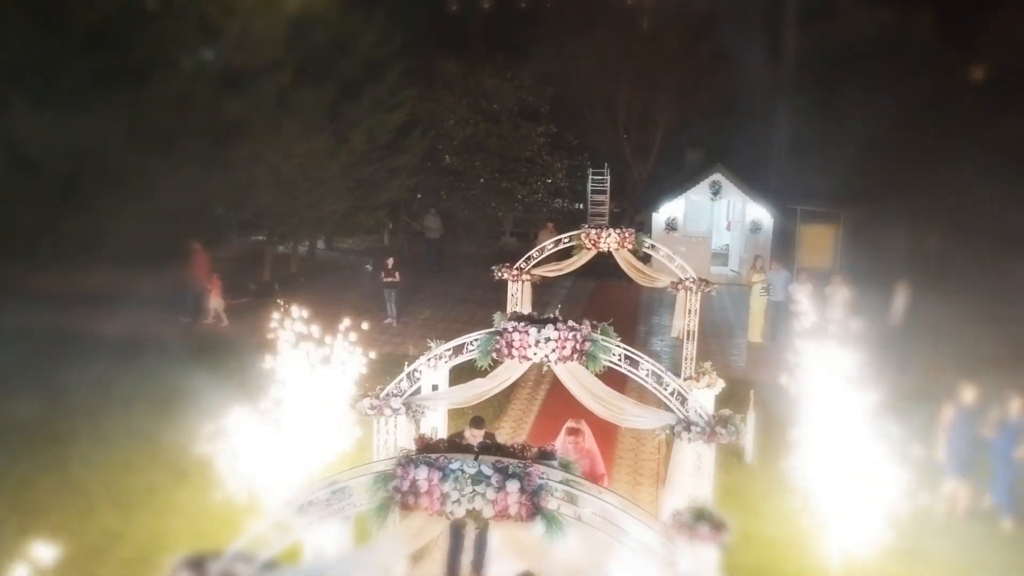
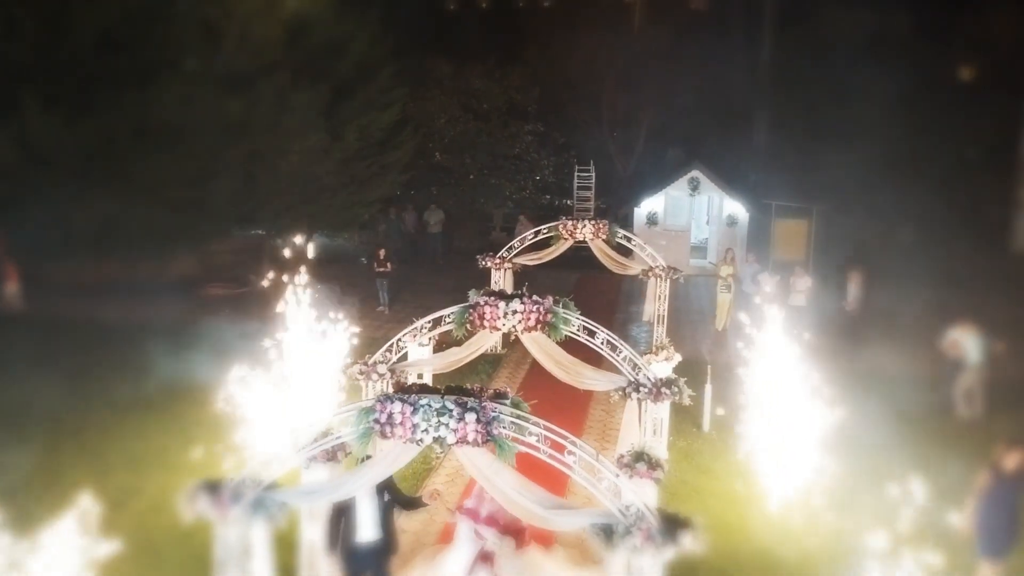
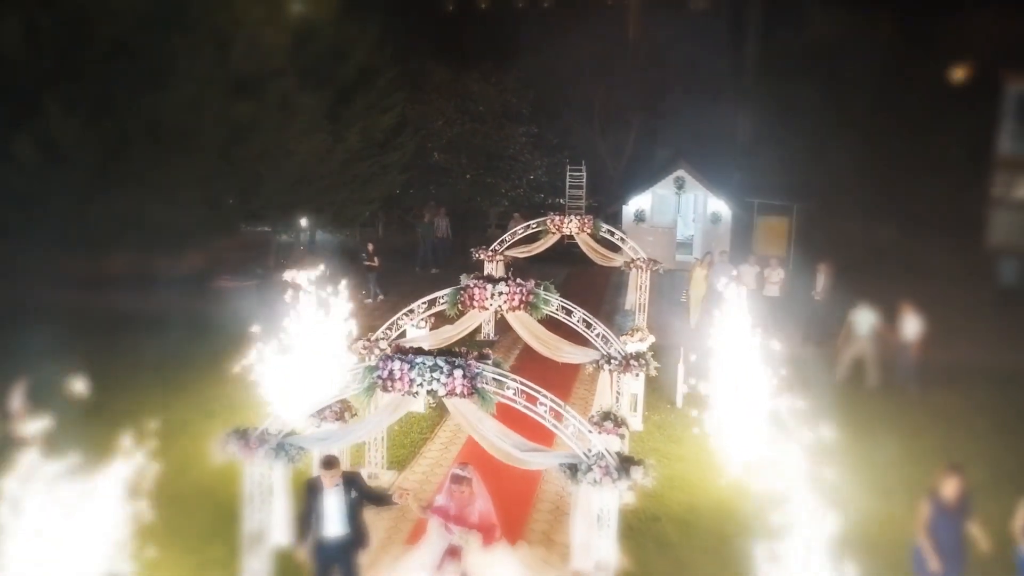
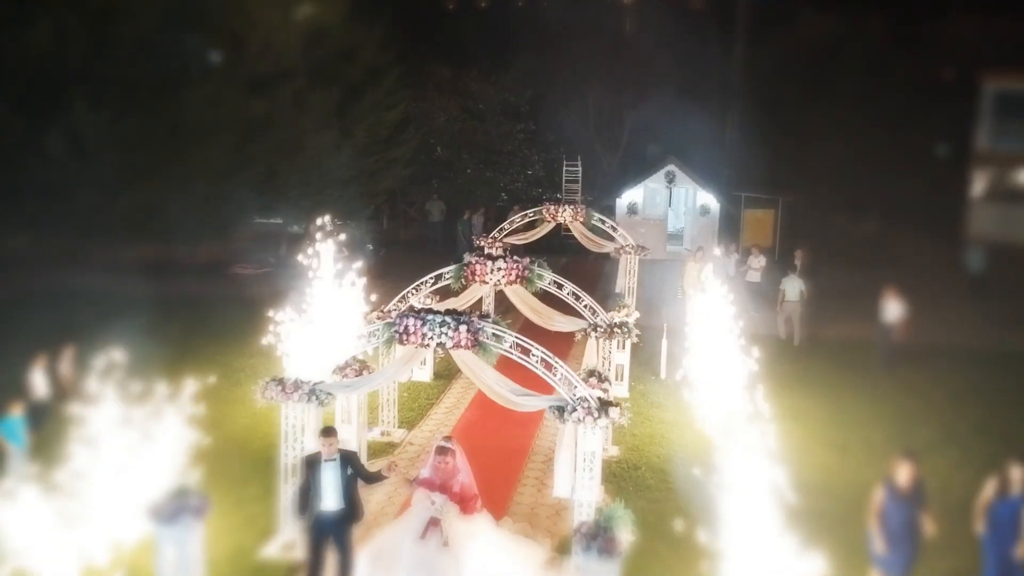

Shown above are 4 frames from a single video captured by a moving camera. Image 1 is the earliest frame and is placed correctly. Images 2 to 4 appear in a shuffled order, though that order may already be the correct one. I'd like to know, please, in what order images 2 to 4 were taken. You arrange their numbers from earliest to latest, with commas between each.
2, 3, 4
